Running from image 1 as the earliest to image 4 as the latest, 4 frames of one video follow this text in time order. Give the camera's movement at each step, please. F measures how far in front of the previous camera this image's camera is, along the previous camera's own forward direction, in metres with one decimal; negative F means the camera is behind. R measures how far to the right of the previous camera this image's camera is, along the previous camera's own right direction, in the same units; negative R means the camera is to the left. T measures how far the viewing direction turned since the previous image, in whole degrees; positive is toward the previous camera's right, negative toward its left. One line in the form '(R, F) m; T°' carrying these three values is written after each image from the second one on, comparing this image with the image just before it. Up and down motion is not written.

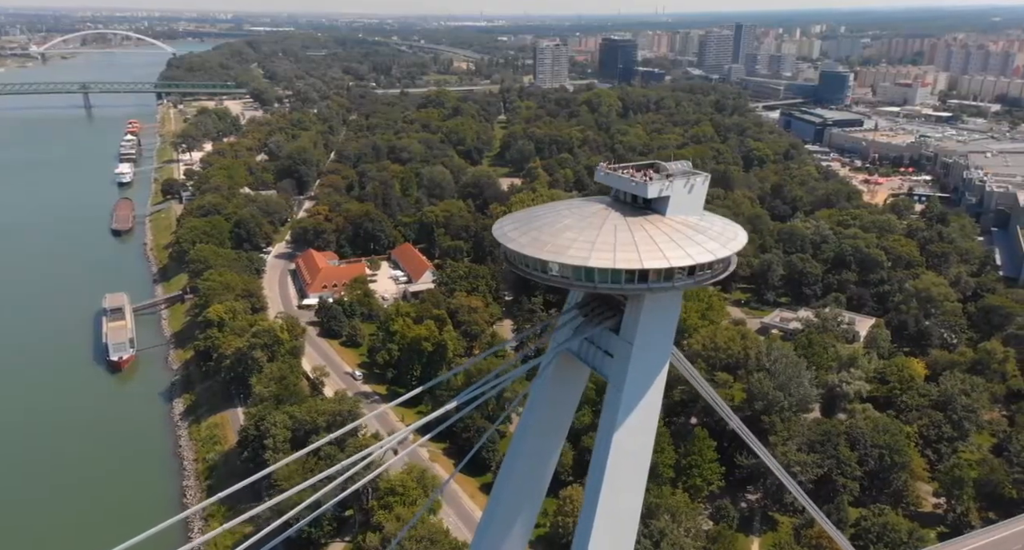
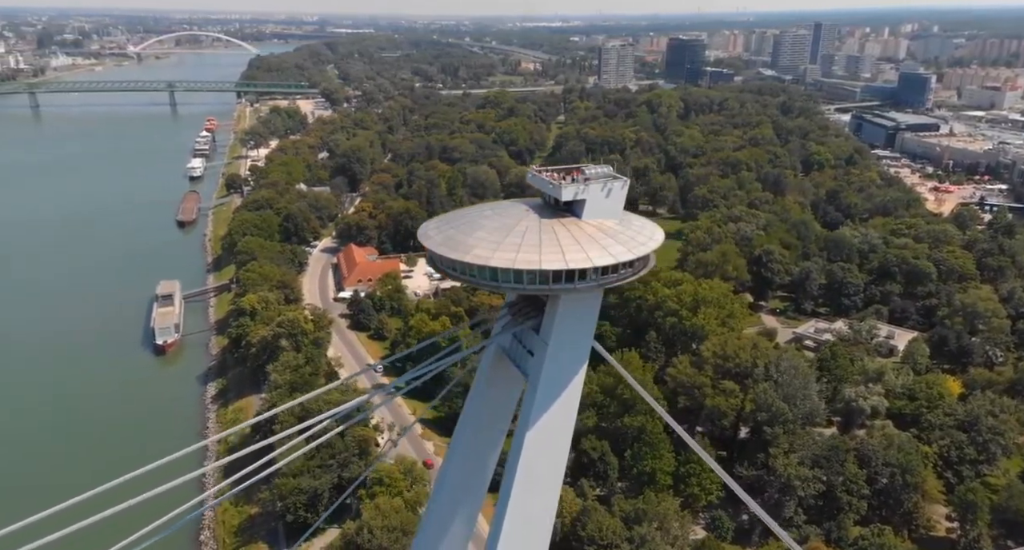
(+1.7, -0.1) m; -6°
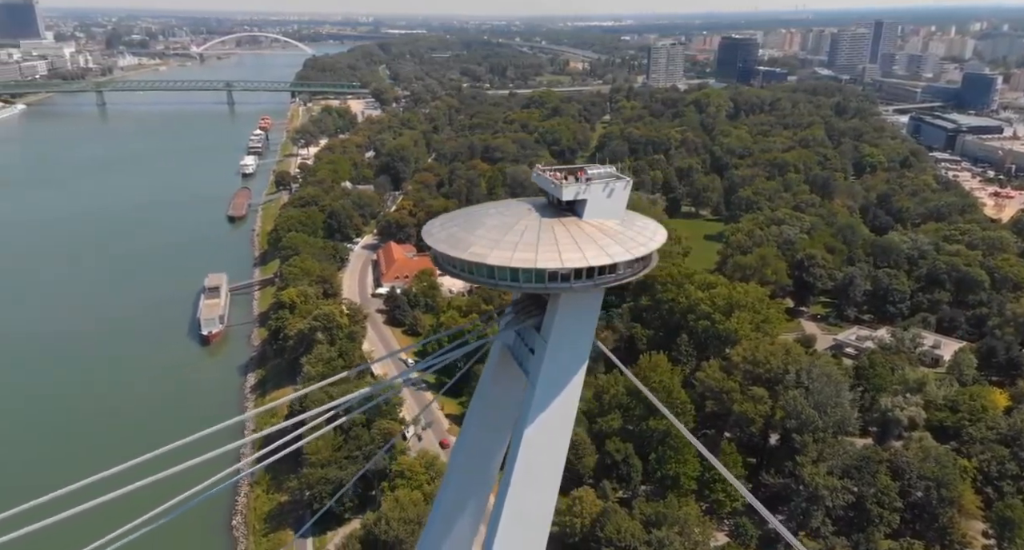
(+0.5, -0.1) m; -4°
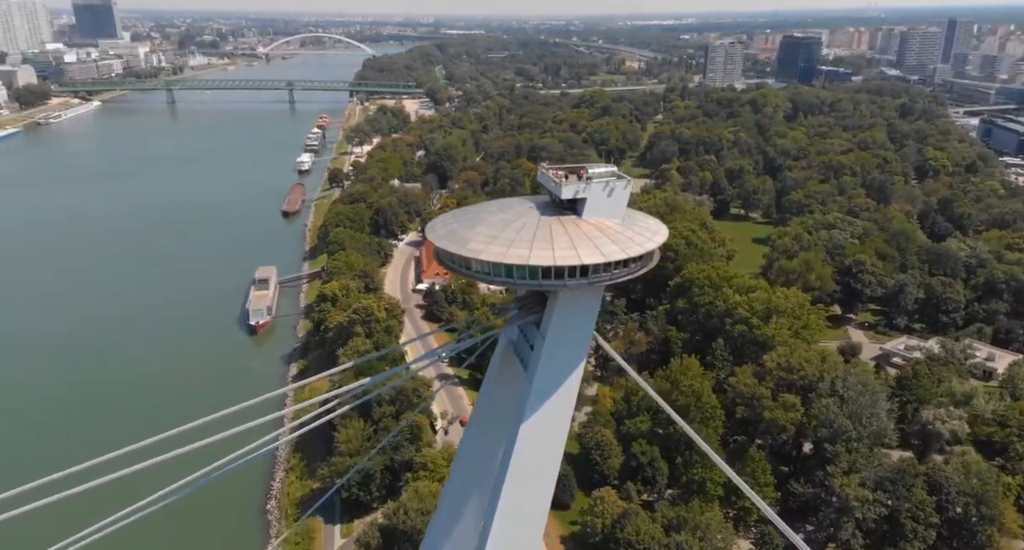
(+0.6, -0.1) m; -4°
